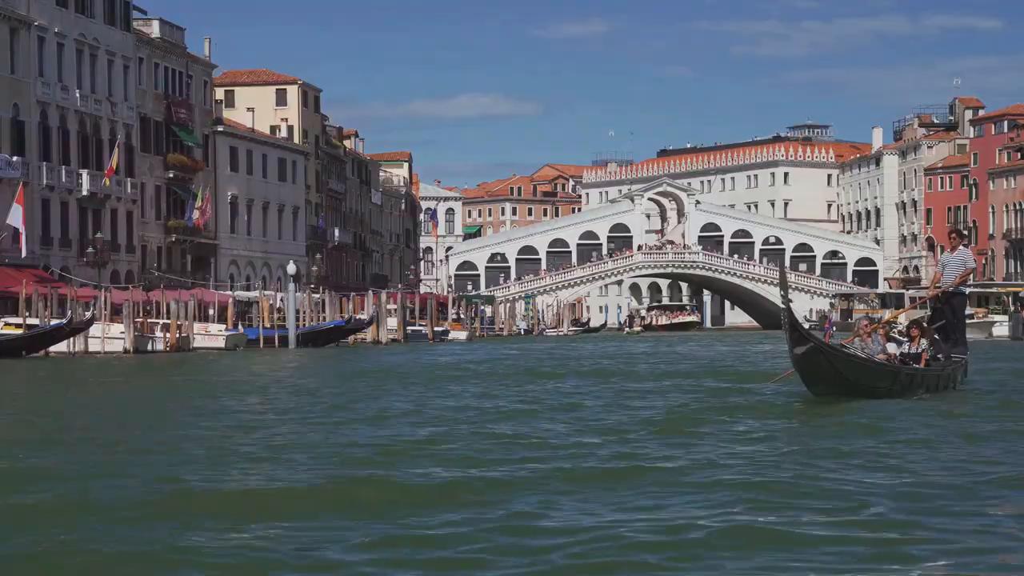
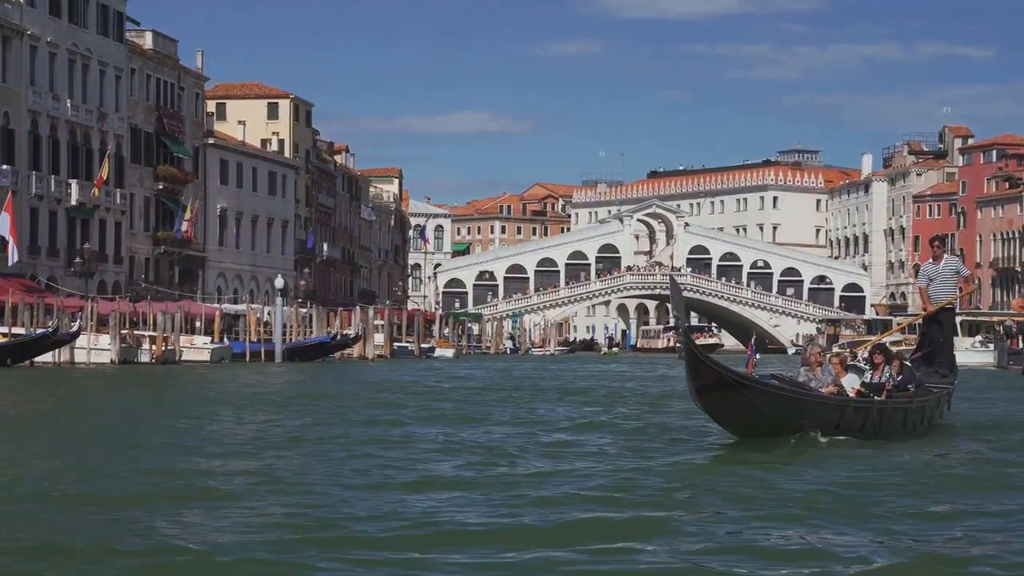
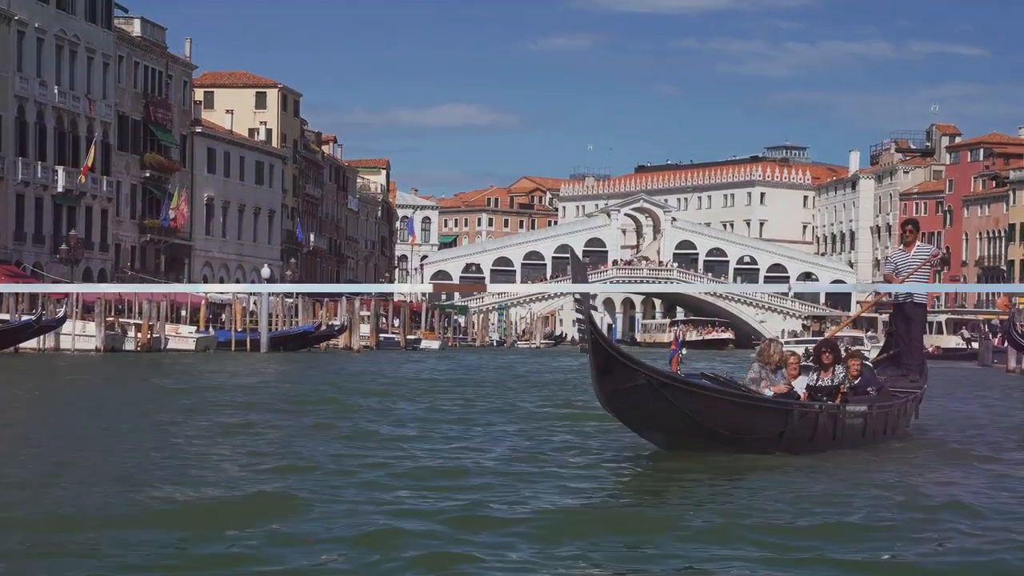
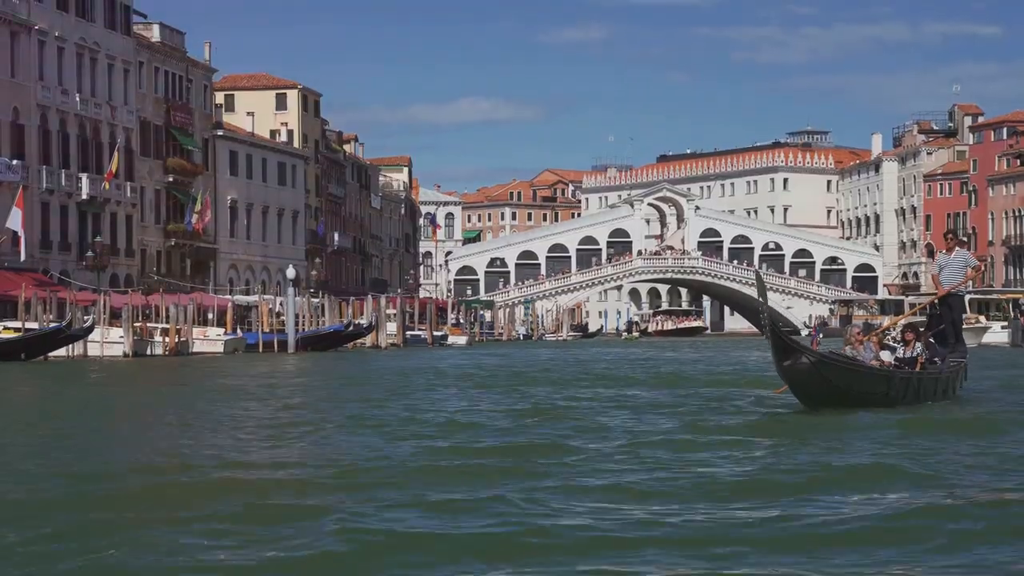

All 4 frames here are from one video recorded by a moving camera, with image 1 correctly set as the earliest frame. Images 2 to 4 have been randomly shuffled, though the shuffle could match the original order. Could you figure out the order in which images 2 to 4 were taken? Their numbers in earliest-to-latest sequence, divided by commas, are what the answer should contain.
4, 2, 3
